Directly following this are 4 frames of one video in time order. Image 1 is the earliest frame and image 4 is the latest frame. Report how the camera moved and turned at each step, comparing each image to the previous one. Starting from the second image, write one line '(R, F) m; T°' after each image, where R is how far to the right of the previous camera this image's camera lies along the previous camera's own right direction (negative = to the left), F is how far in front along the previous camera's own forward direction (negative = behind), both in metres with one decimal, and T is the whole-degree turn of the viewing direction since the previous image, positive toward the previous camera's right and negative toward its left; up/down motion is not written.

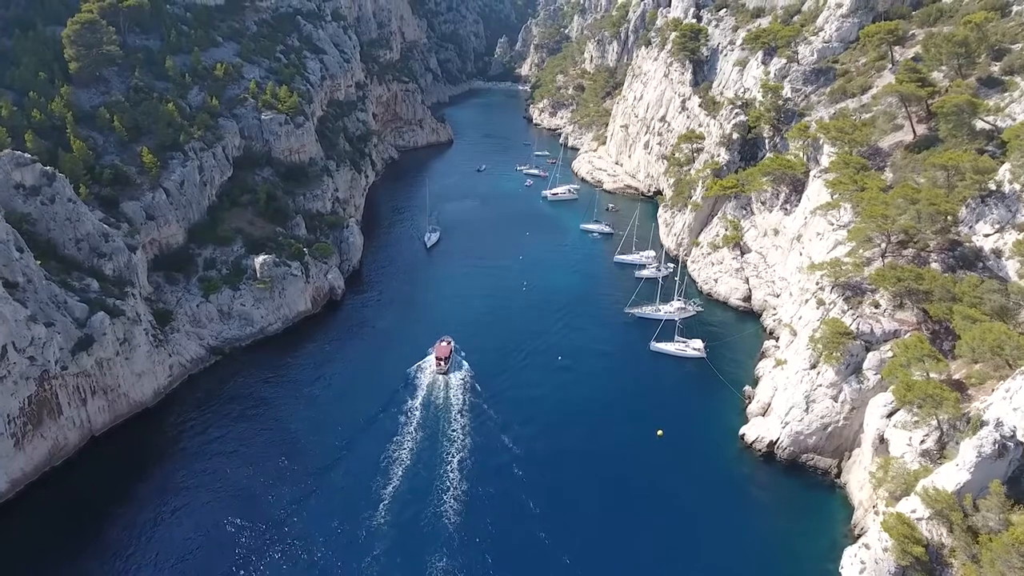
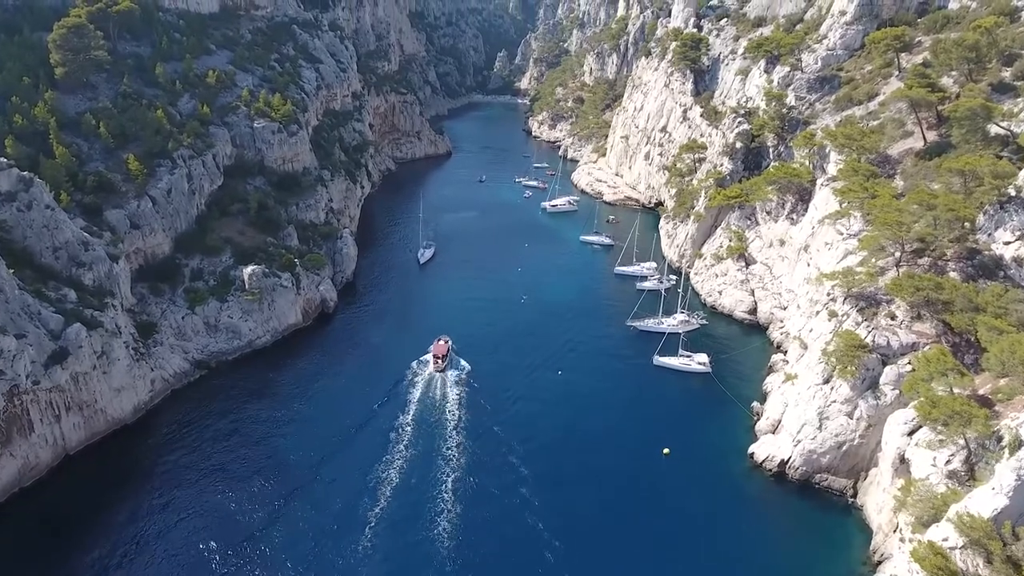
(+0.1, +1.7) m; 0°
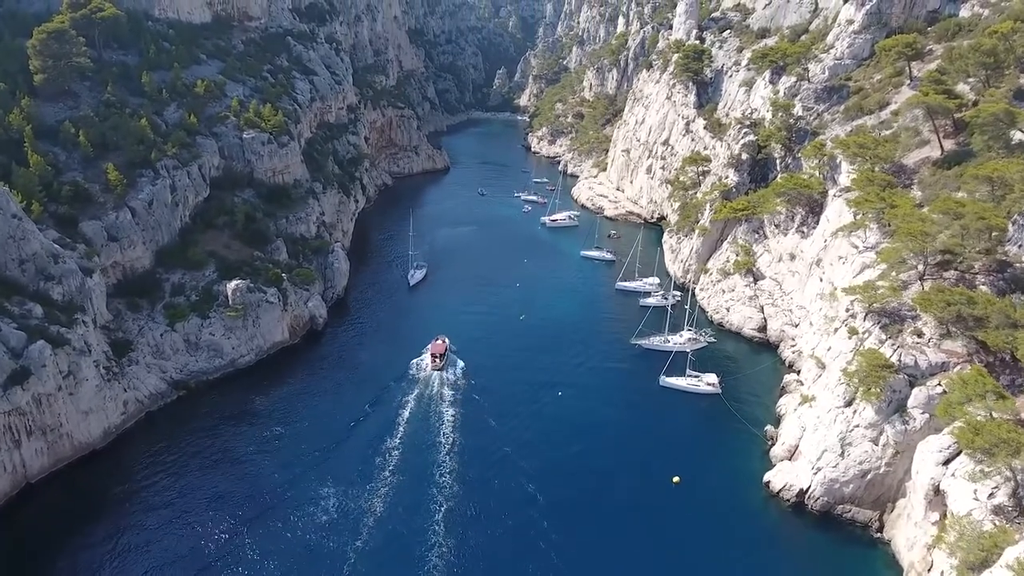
(+0.2, +2.4) m; 0°
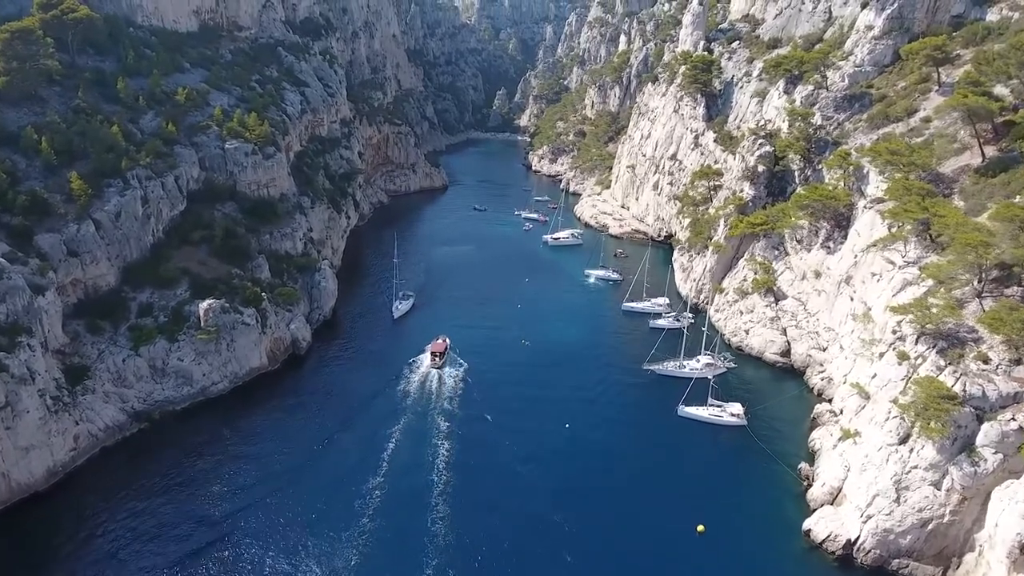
(0.0, +4.1) m; 0°
